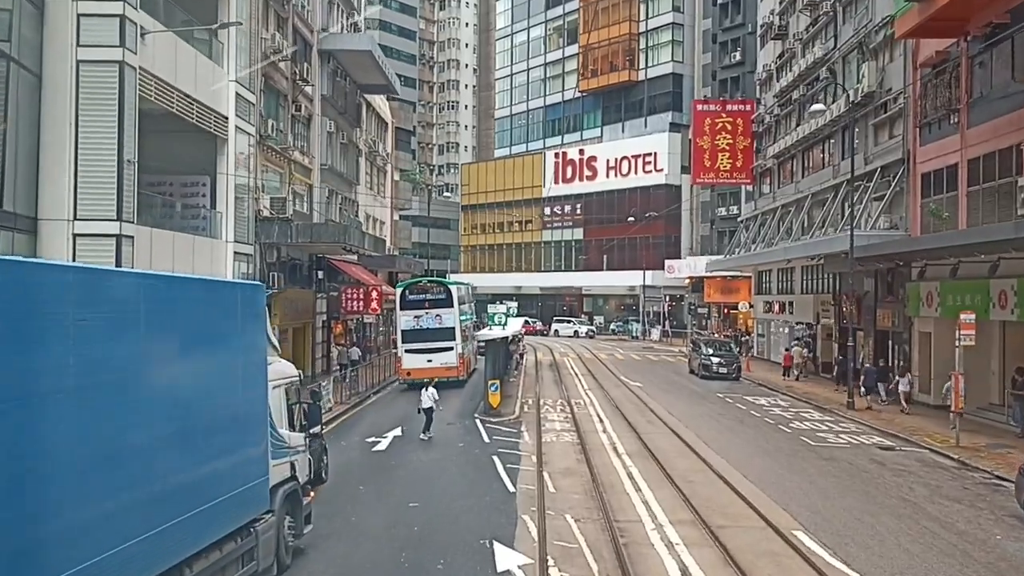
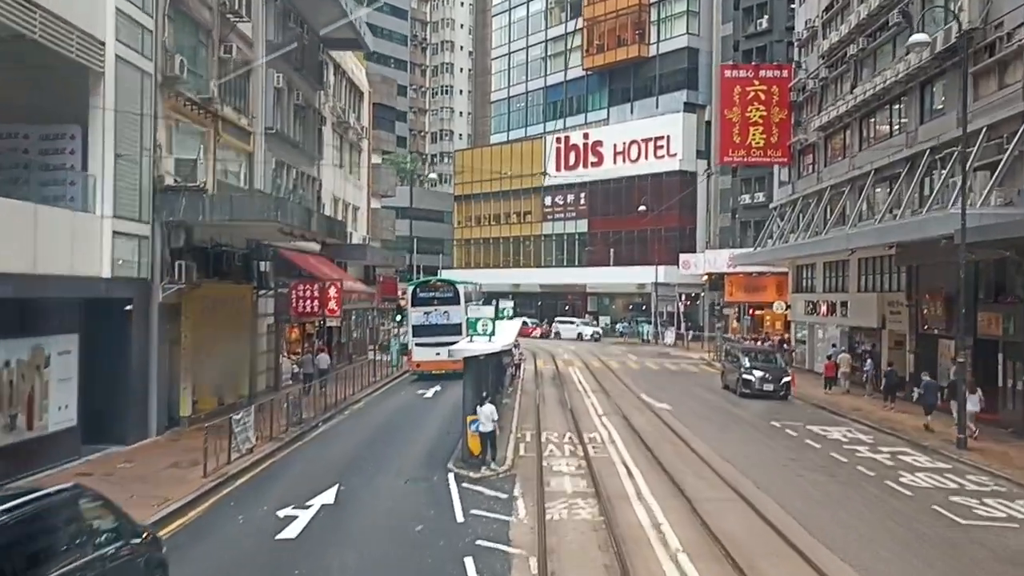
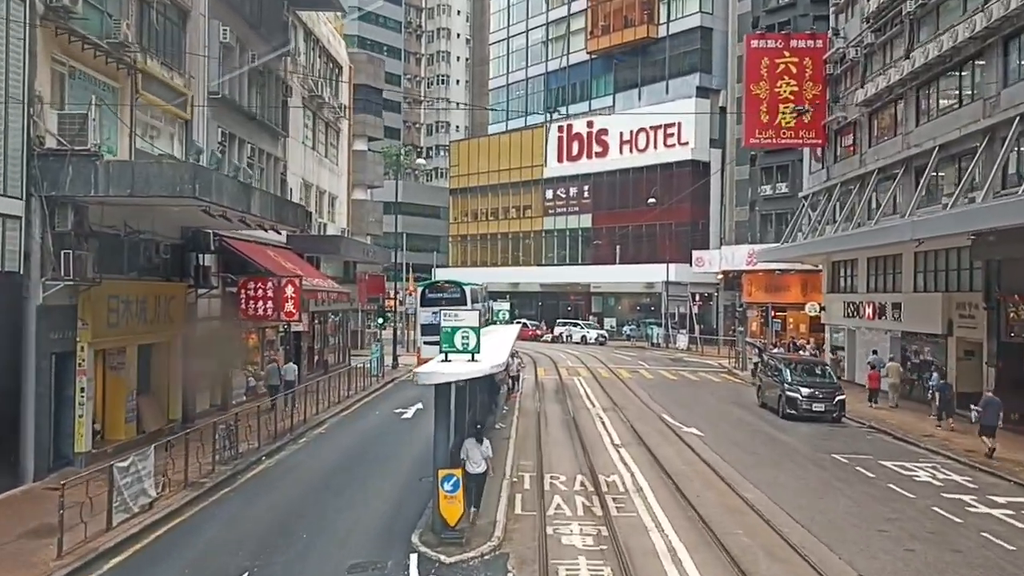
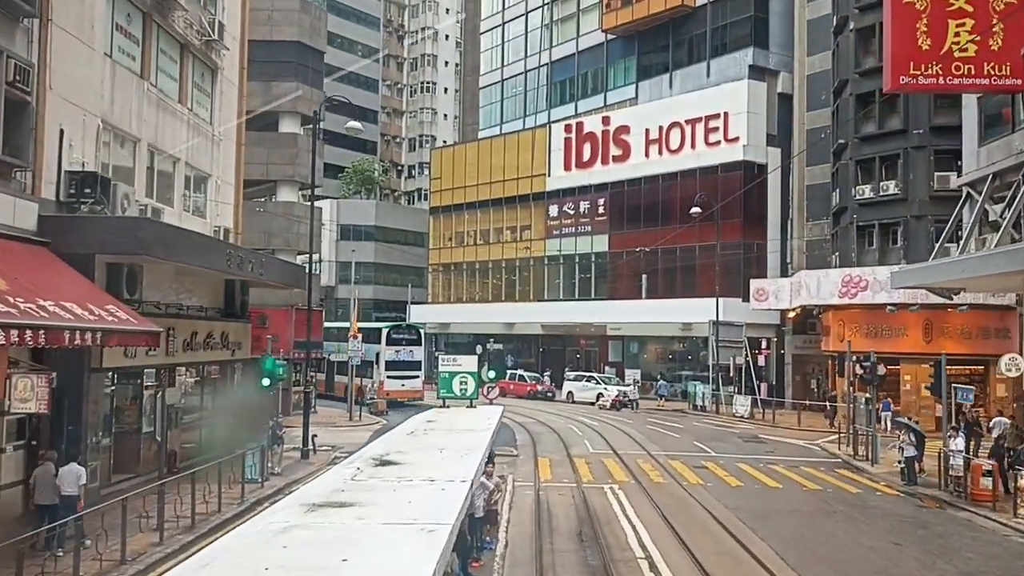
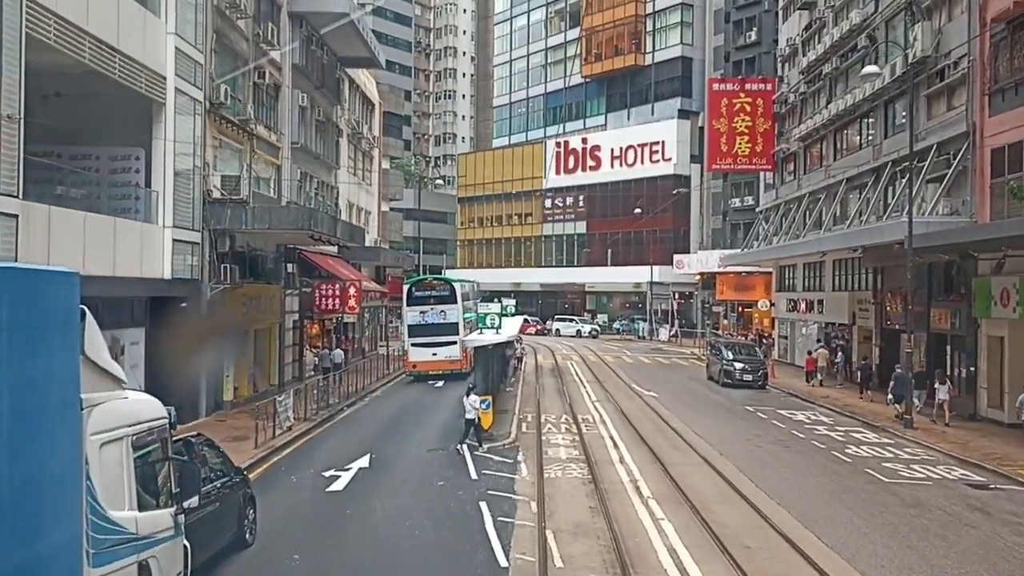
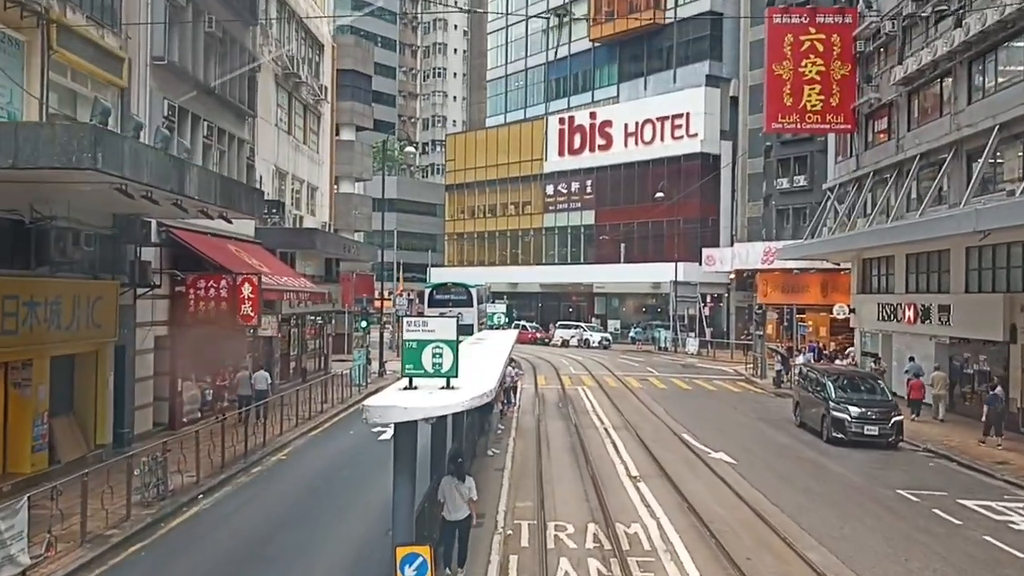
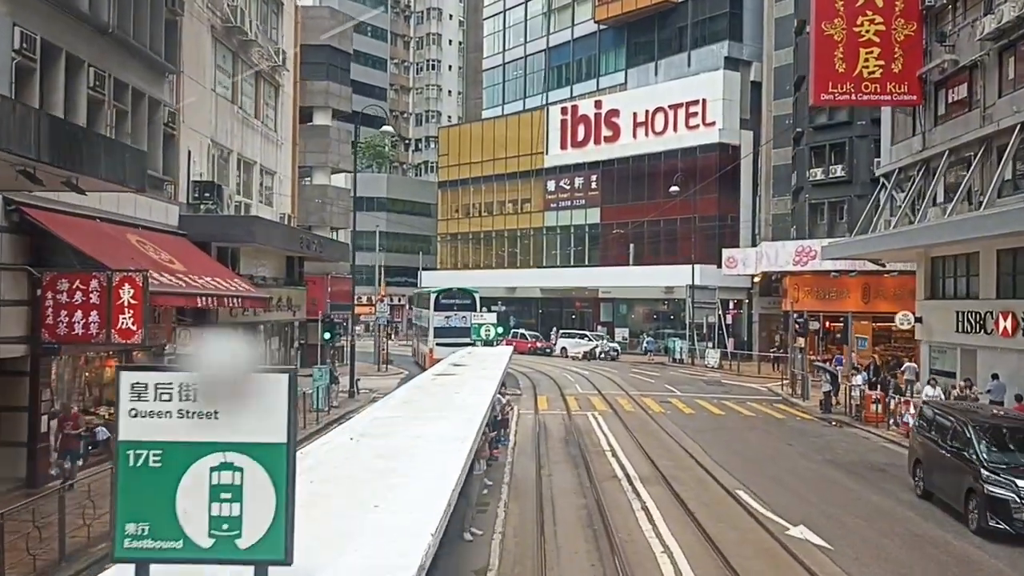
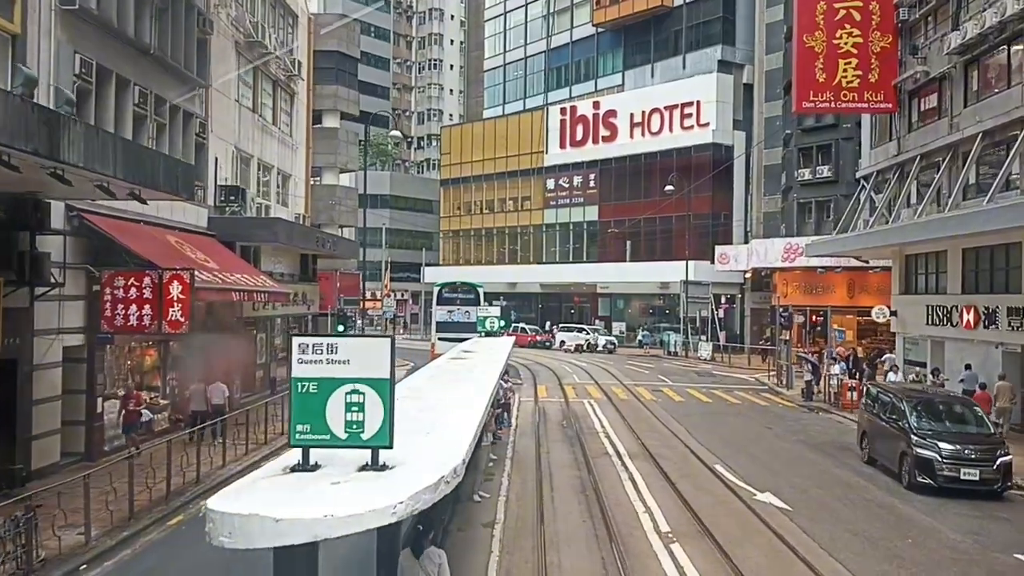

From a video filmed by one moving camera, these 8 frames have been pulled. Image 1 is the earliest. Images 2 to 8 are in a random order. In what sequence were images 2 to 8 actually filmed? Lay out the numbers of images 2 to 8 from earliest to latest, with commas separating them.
5, 2, 3, 6, 8, 7, 4
